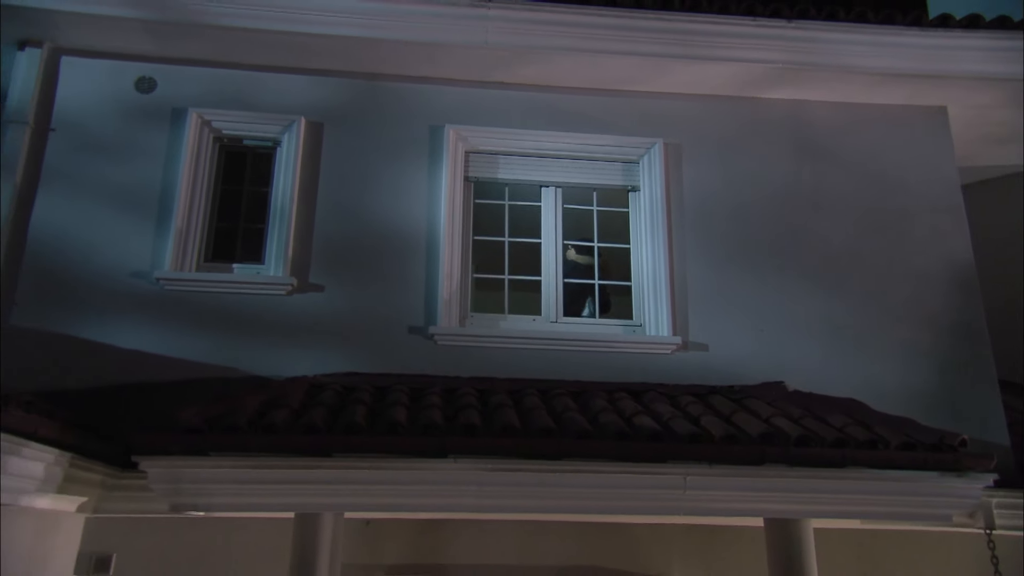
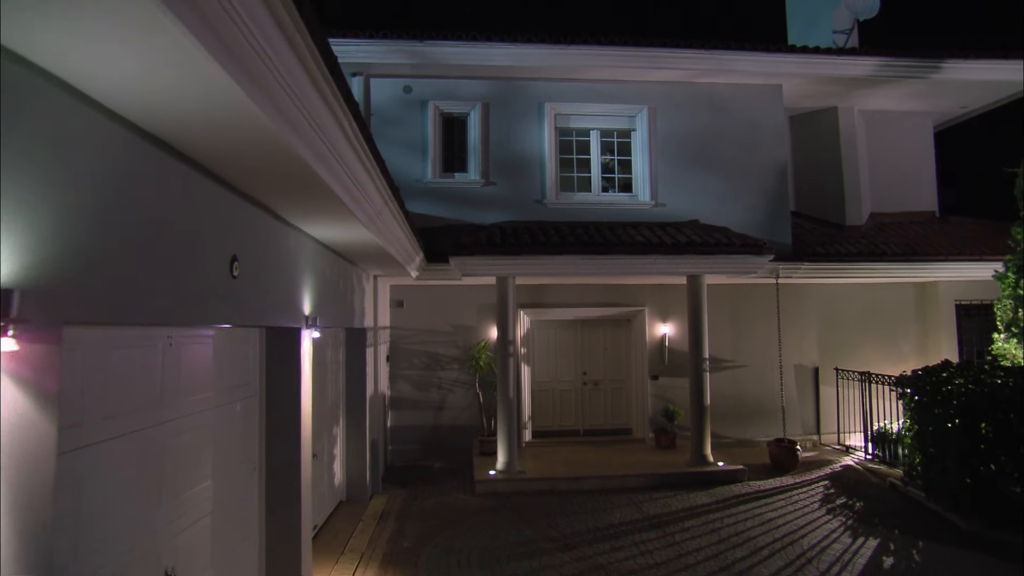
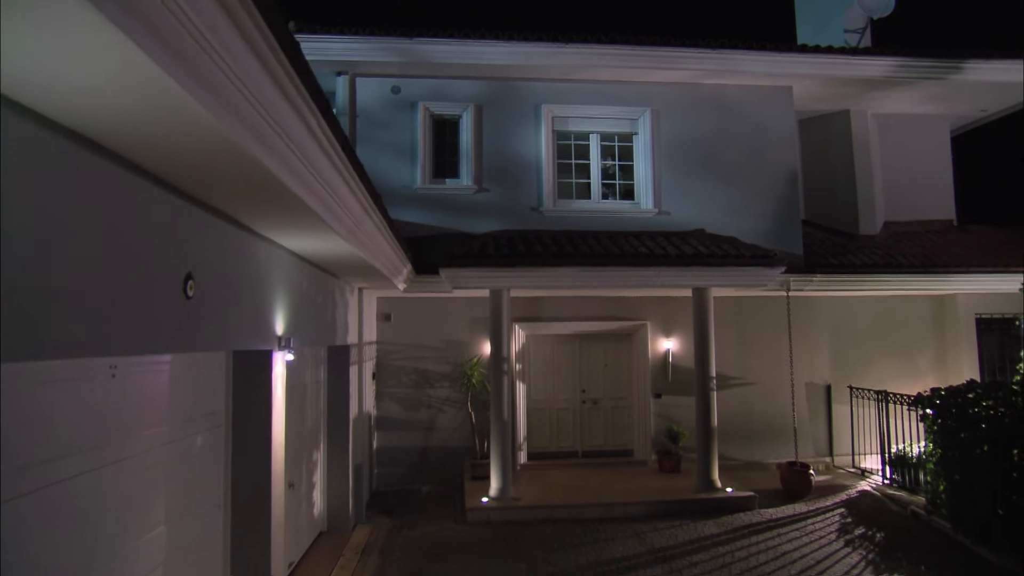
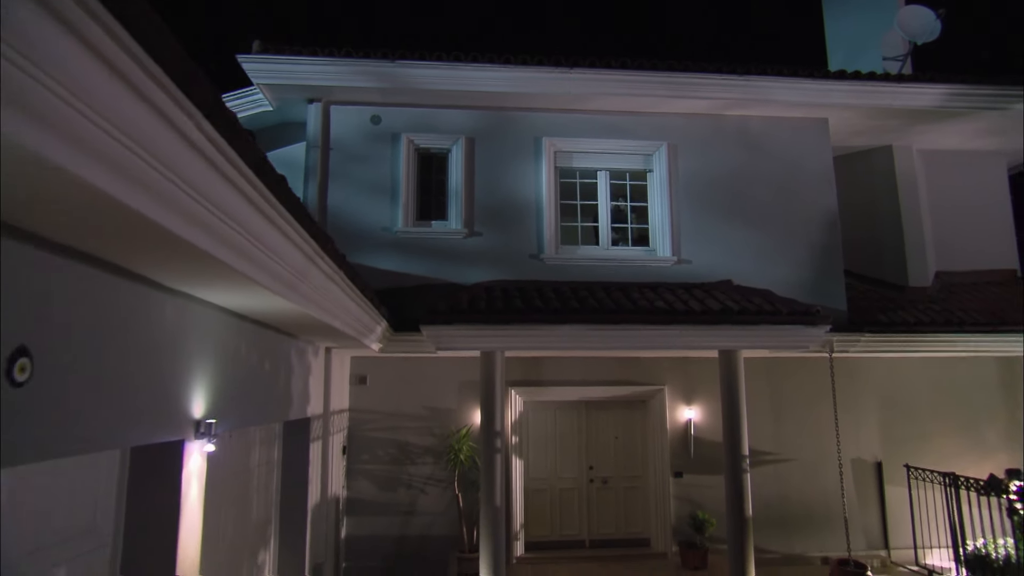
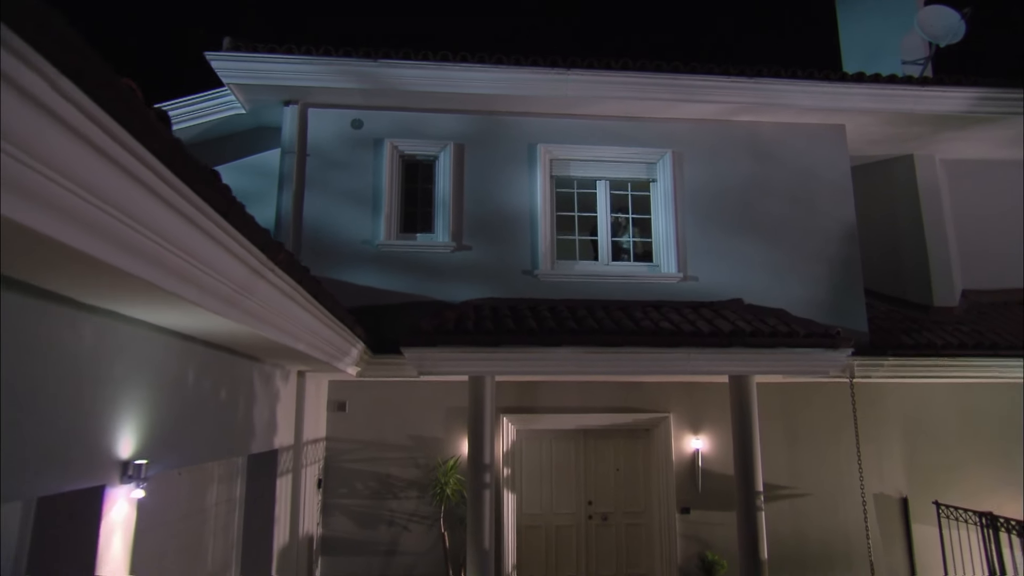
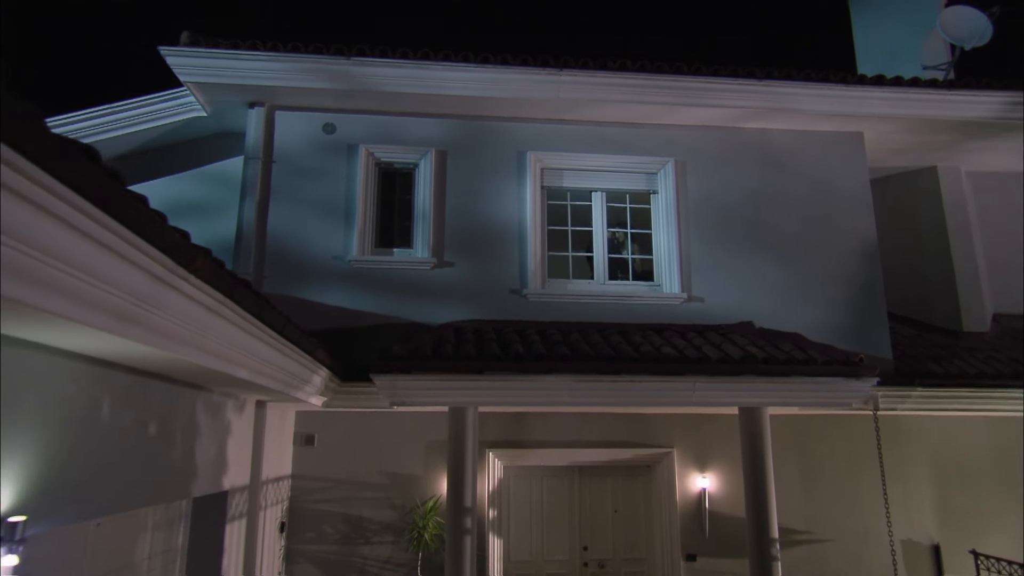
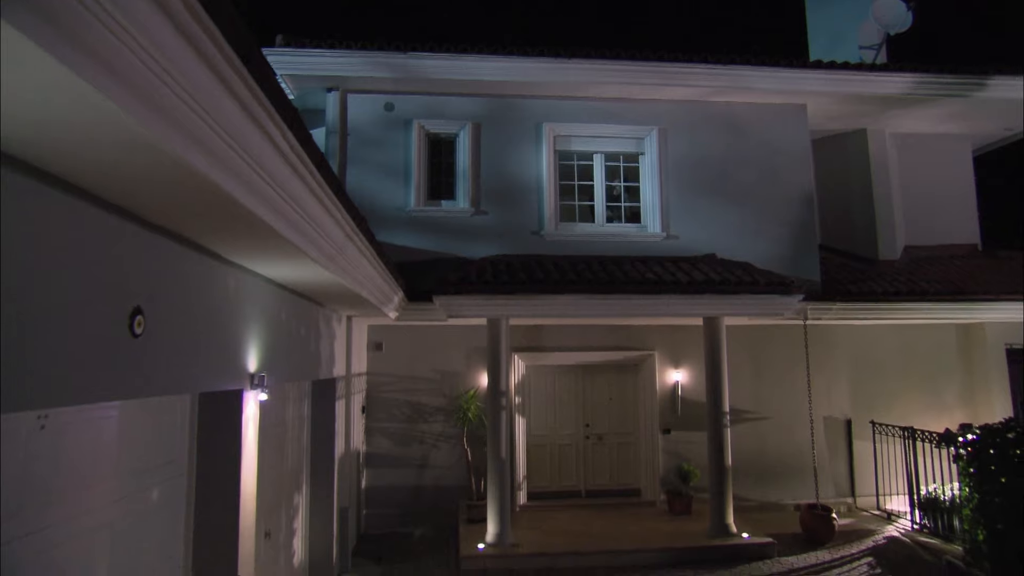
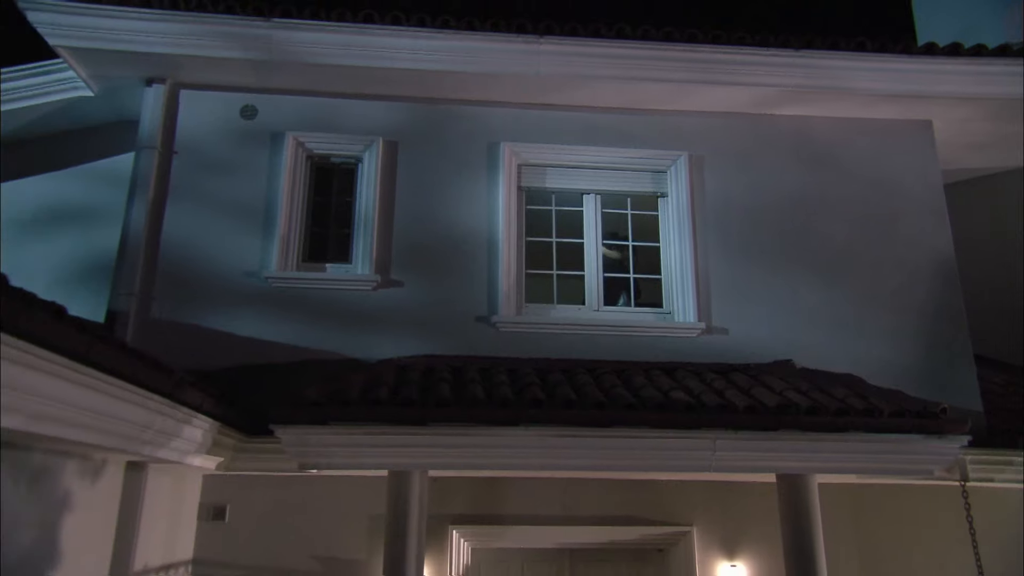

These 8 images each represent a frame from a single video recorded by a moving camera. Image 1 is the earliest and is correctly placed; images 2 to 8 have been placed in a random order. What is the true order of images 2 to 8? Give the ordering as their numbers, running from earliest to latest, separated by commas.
8, 6, 5, 4, 7, 3, 2
